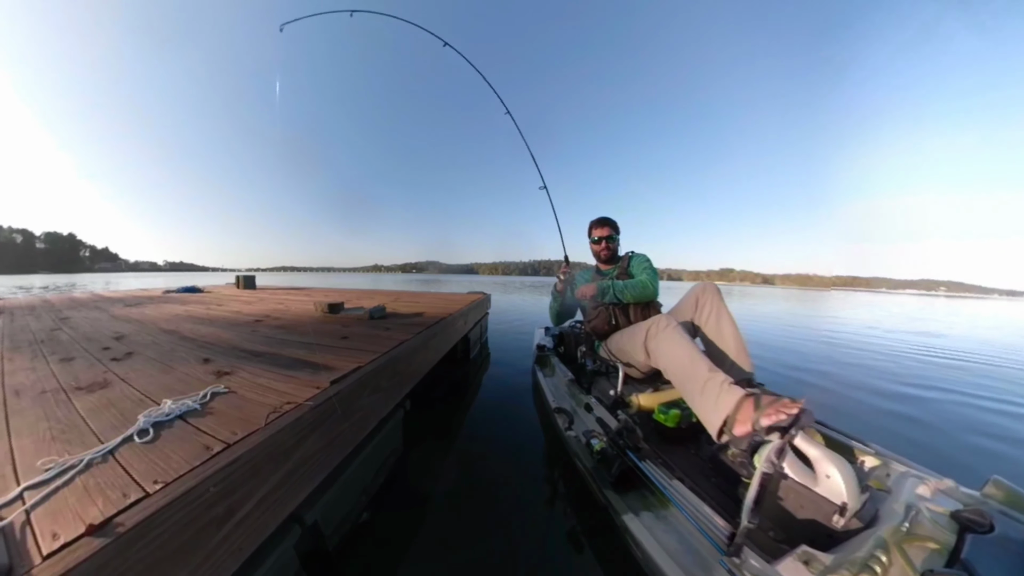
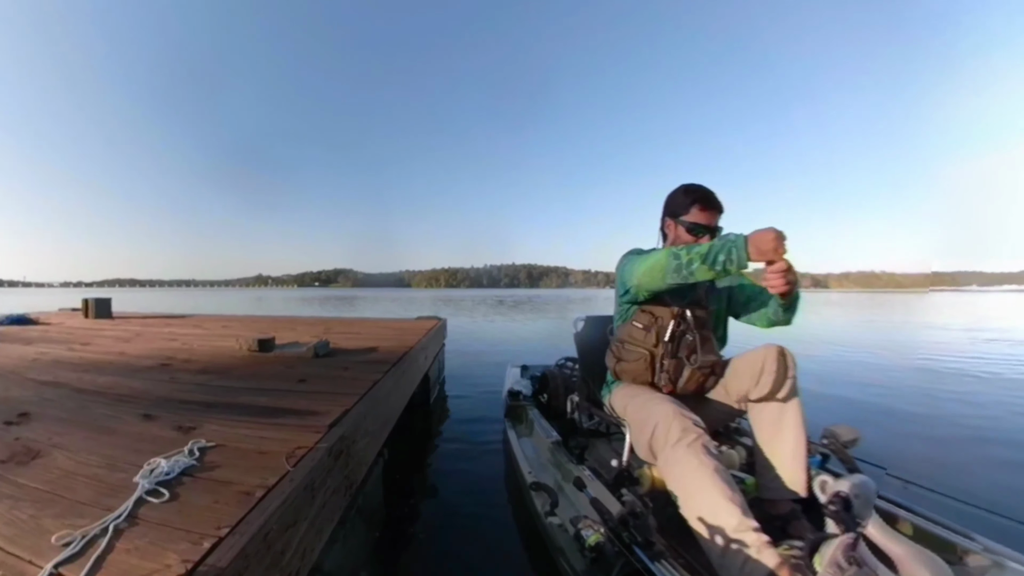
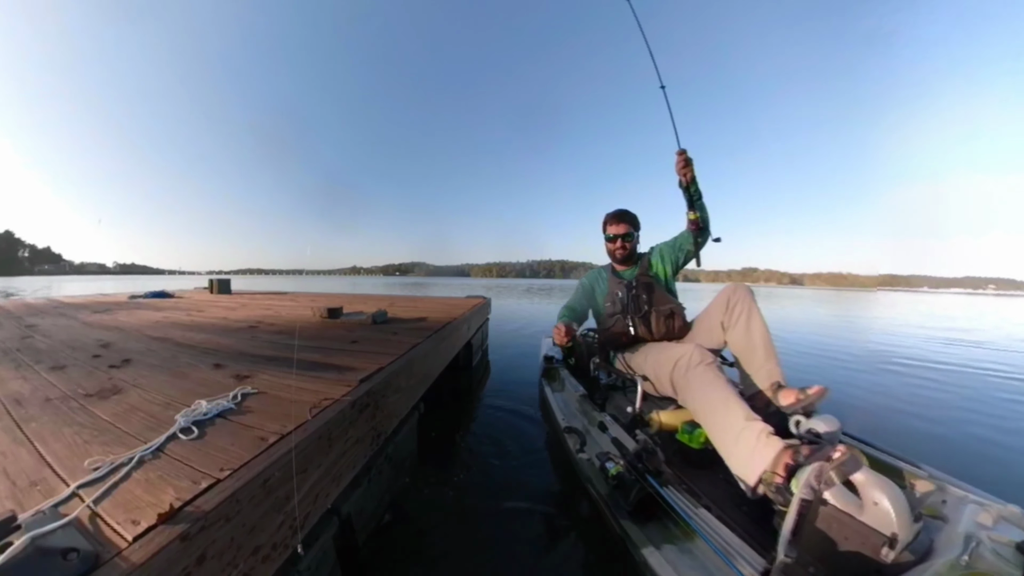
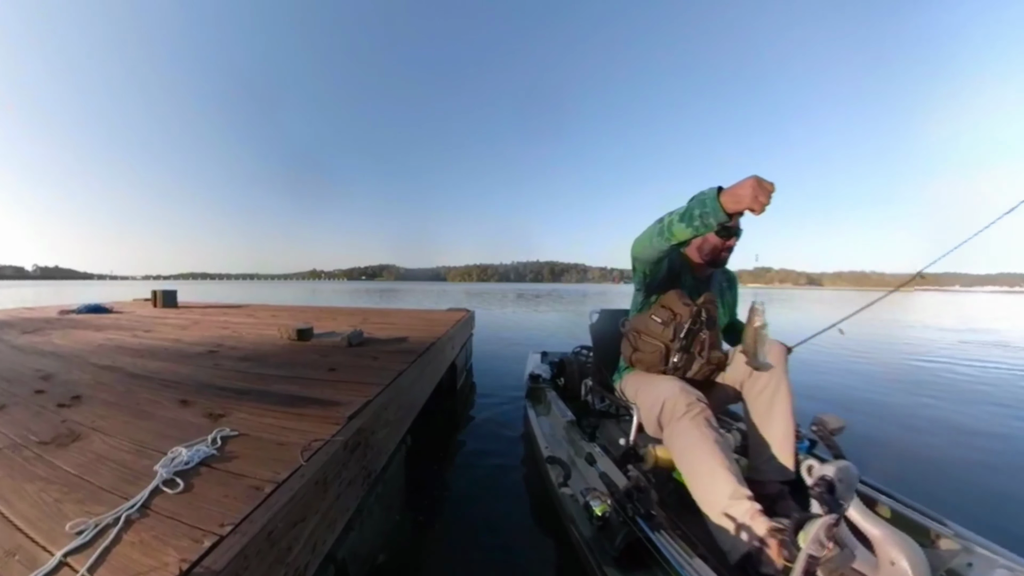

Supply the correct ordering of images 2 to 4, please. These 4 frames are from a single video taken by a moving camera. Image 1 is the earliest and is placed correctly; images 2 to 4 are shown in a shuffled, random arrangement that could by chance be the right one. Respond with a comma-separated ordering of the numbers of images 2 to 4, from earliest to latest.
3, 4, 2
